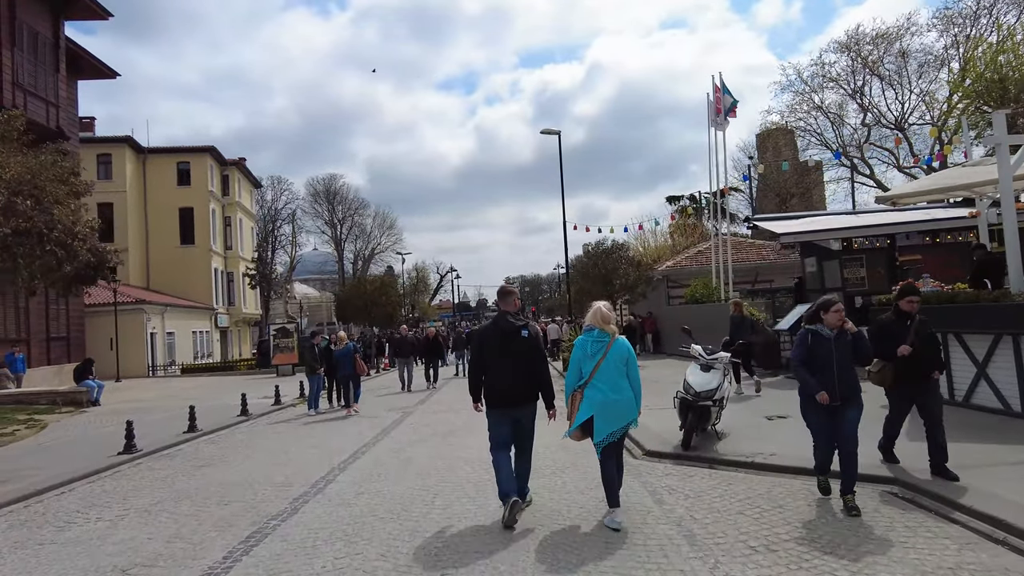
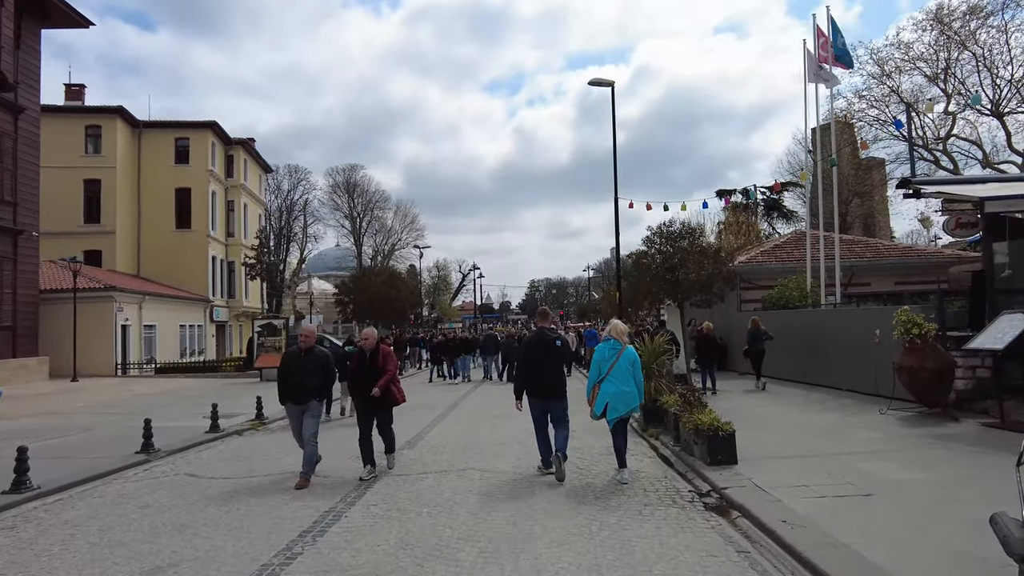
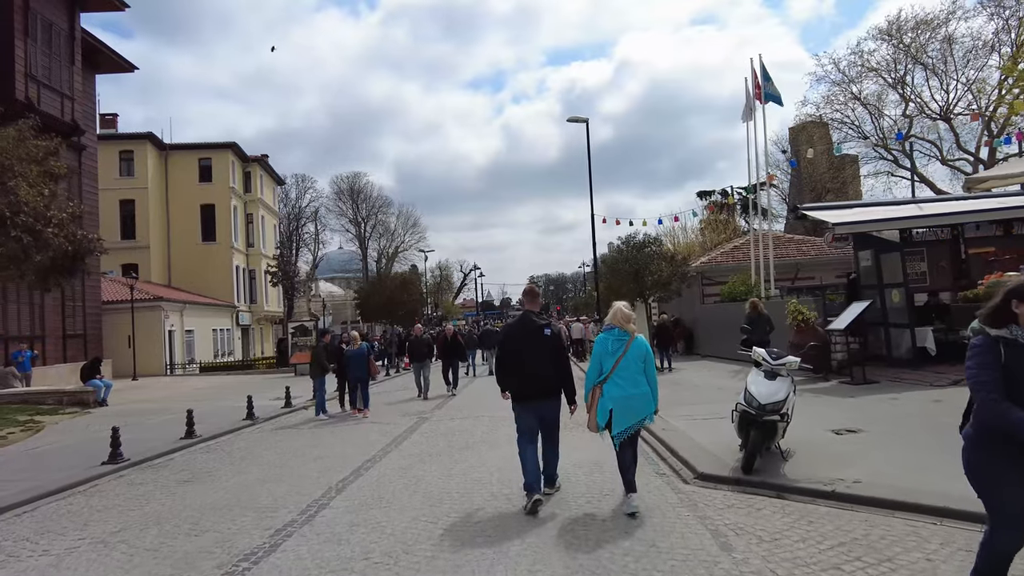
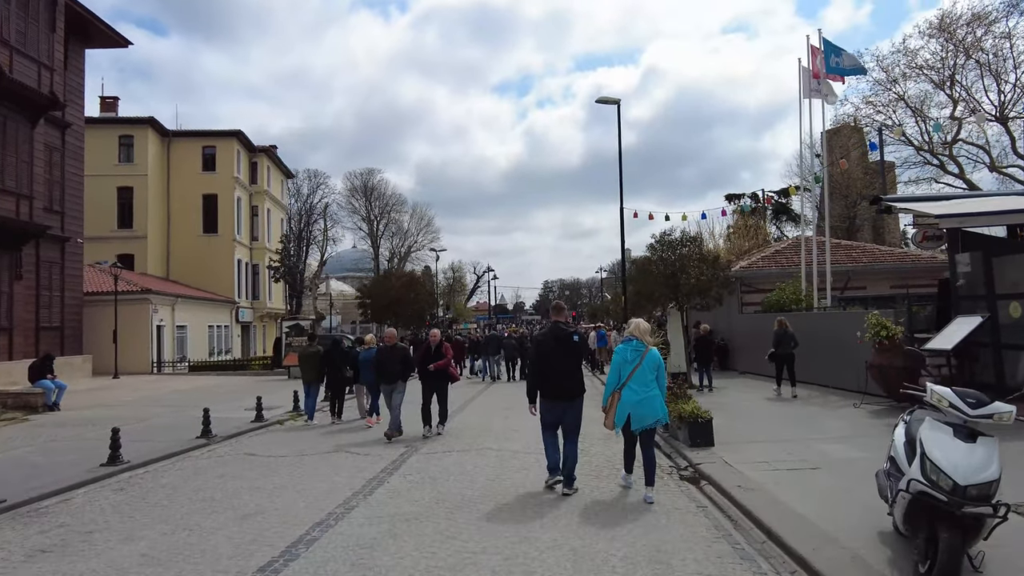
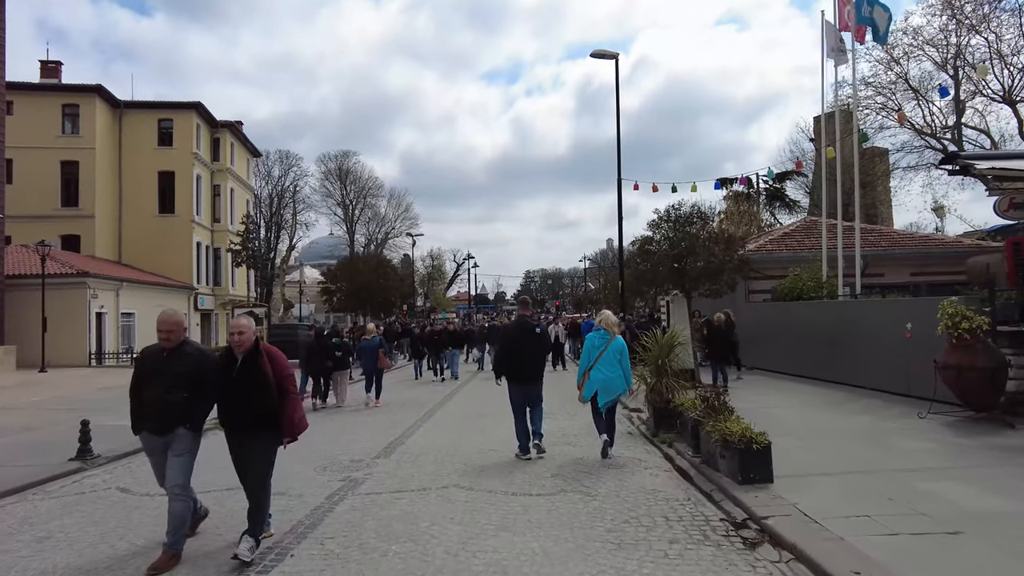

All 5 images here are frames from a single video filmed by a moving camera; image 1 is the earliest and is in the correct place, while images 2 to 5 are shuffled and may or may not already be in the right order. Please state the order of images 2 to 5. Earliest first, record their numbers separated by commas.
3, 4, 2, 5
